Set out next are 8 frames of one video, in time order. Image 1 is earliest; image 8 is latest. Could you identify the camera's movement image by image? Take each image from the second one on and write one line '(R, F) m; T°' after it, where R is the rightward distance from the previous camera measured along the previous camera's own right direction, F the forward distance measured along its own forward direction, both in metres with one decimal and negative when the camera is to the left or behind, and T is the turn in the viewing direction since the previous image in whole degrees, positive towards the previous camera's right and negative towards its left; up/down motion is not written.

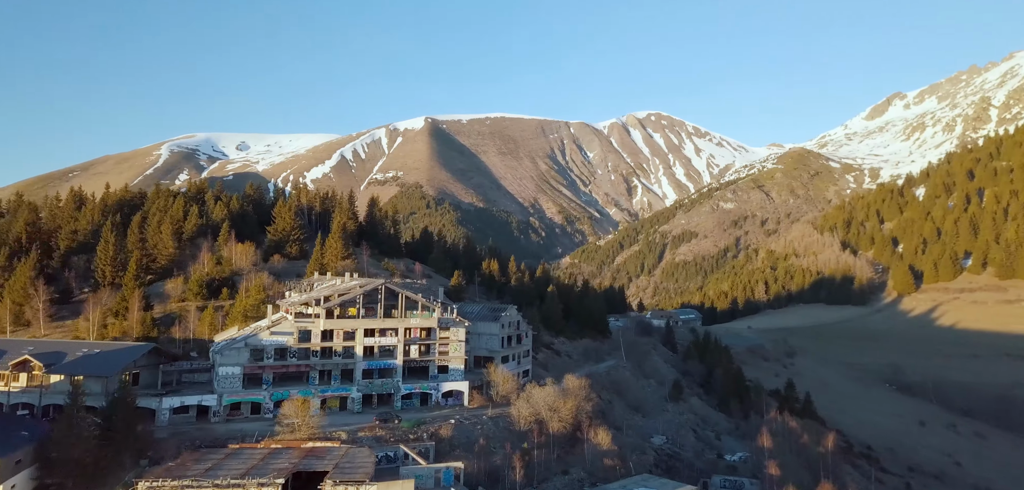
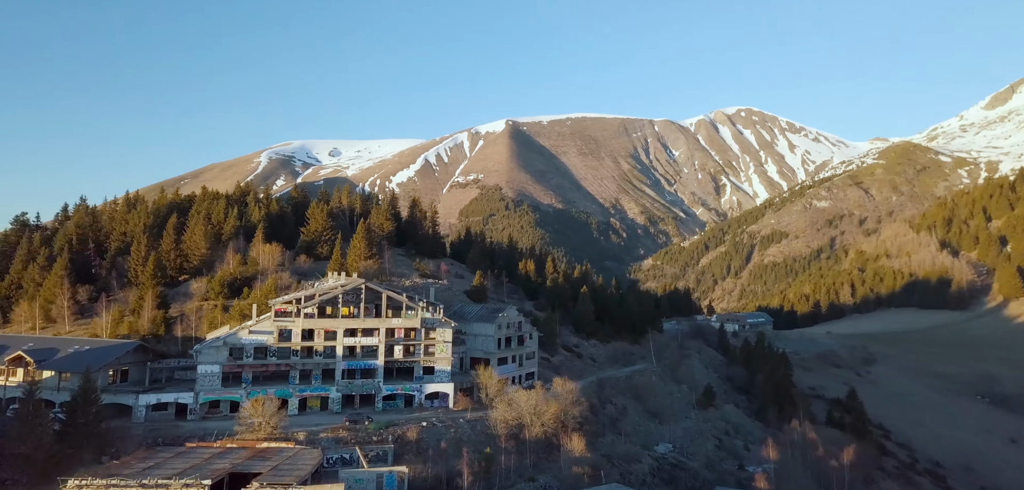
(+5.1, +2.0) m; -6°
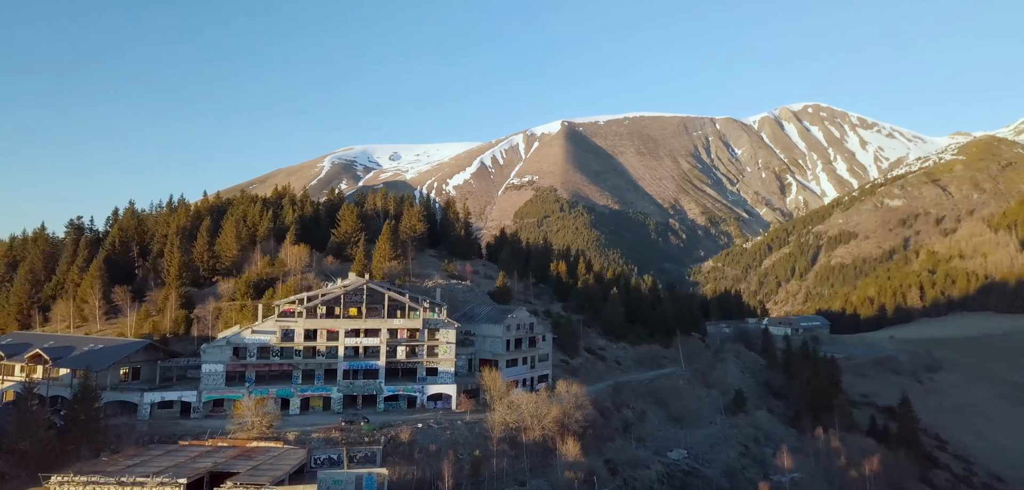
(+2.8, +0.9) m; -4°
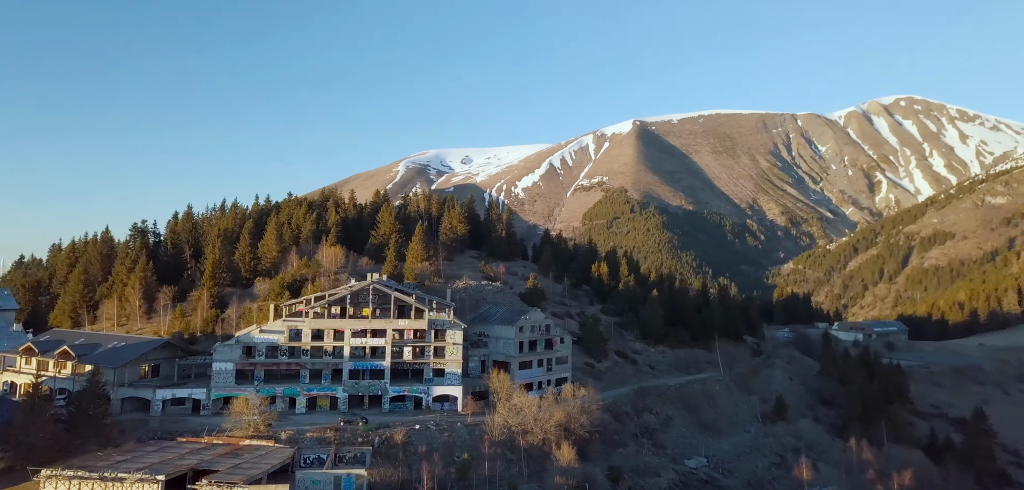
(+3.4, +1.0) m; -5°
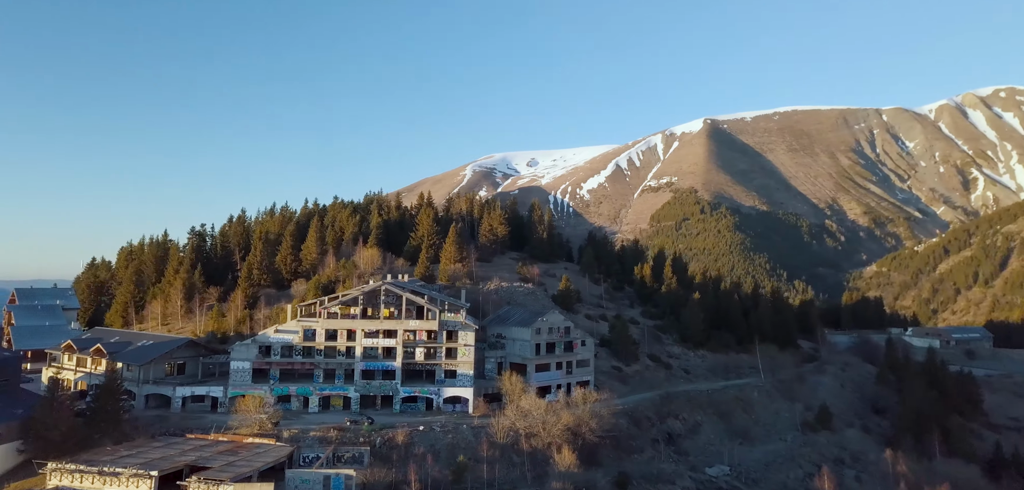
(+2.9, +0.7) m; -5°
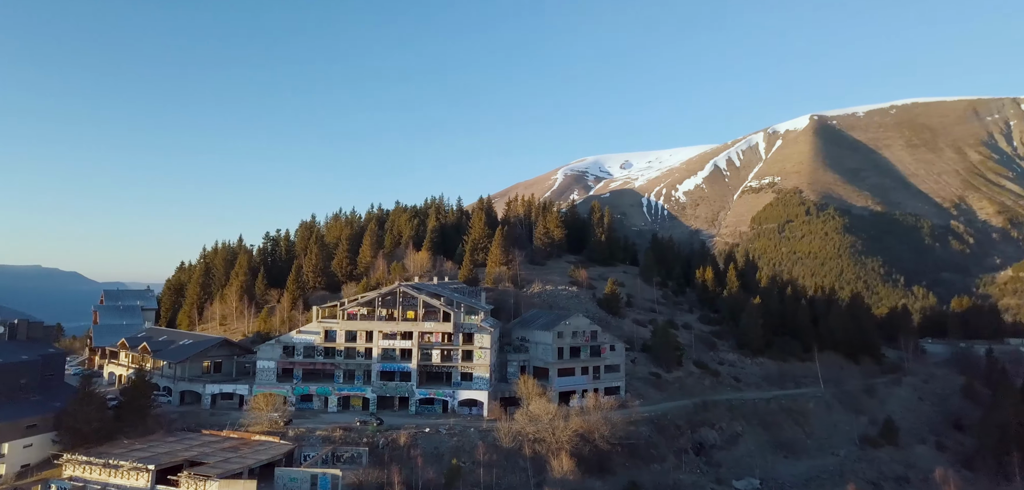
(+4.0, +0.8) m; -7°
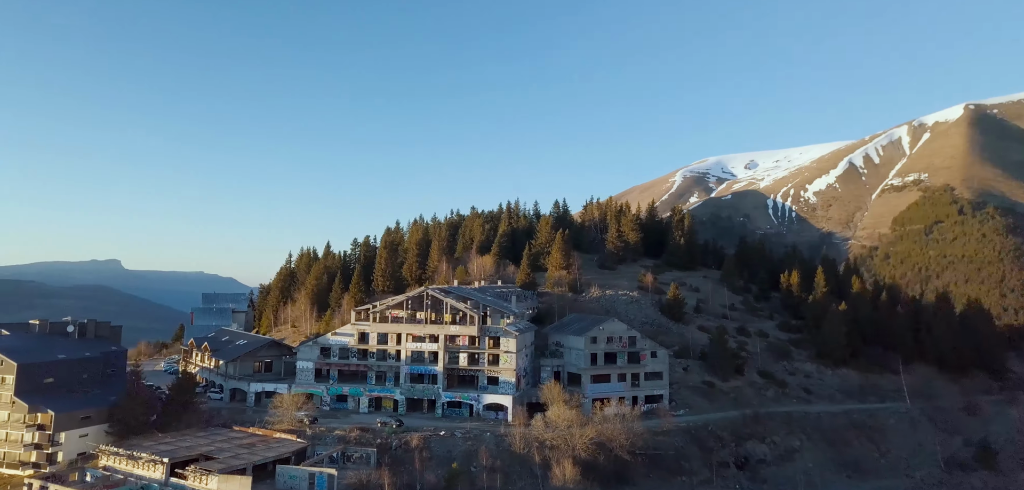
(+4.6, +0.9) m; -9°
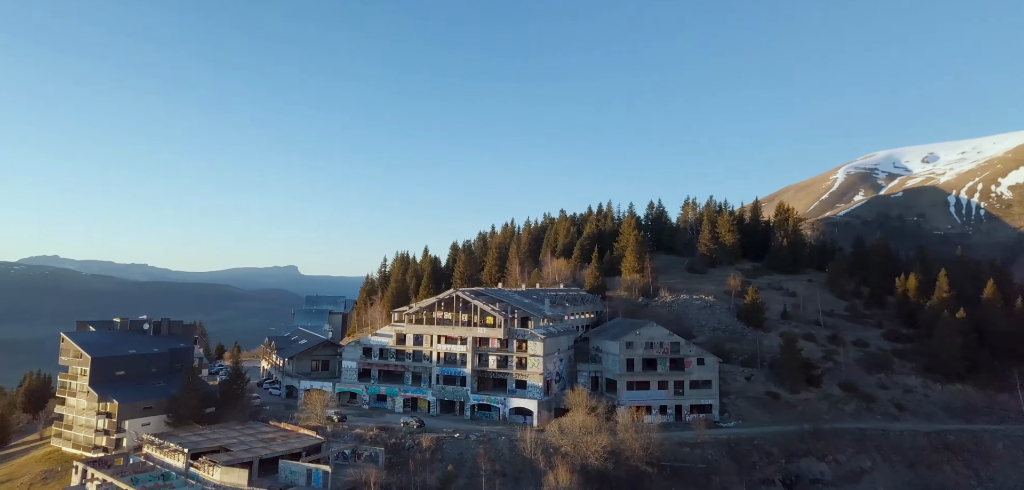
(+5.8, +1.1) m; -10°
